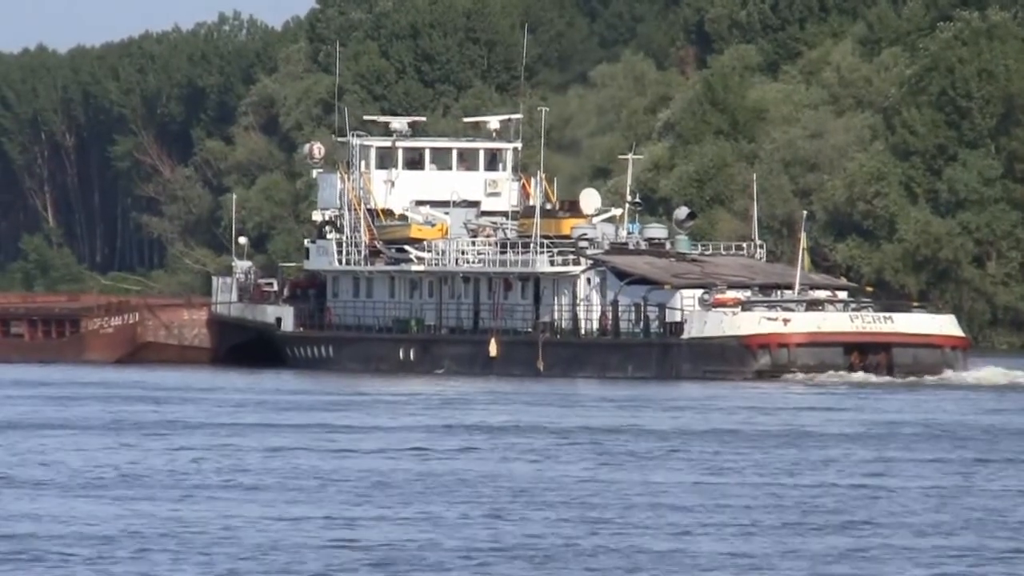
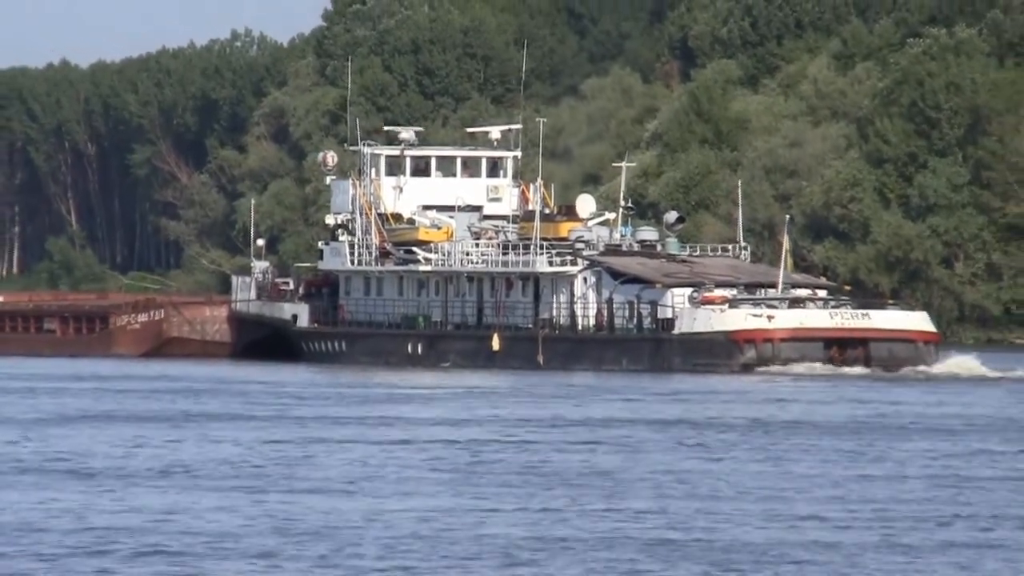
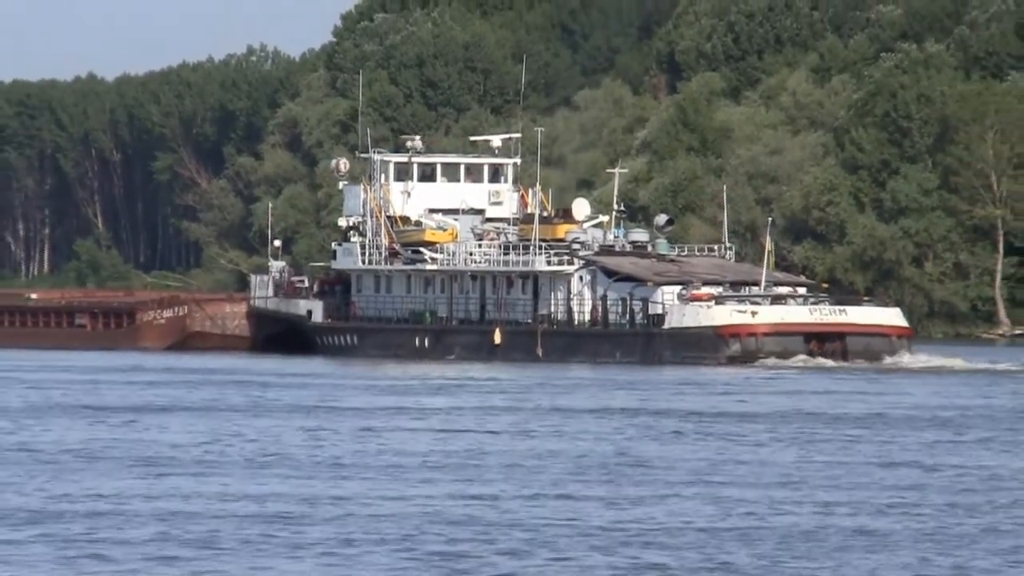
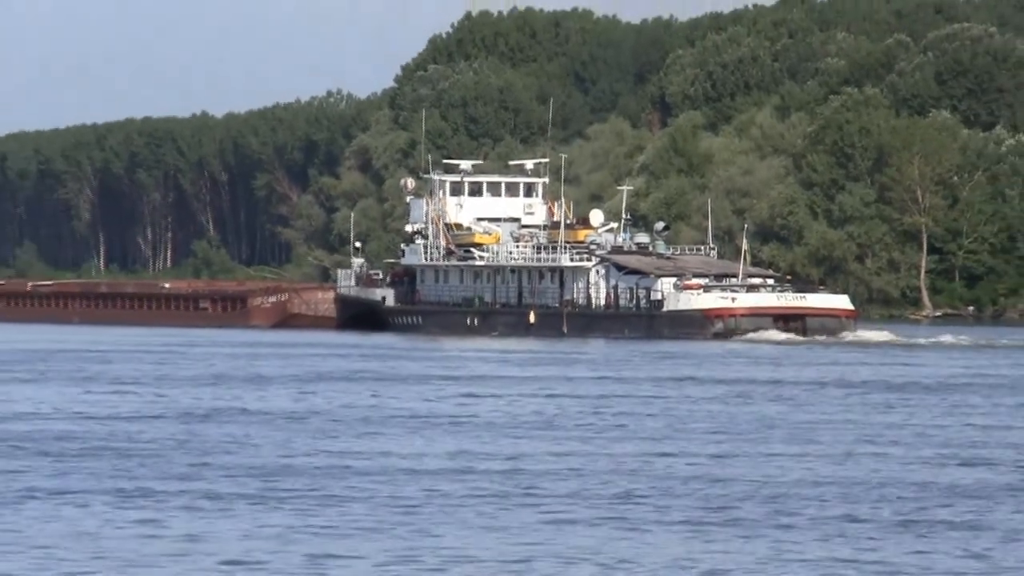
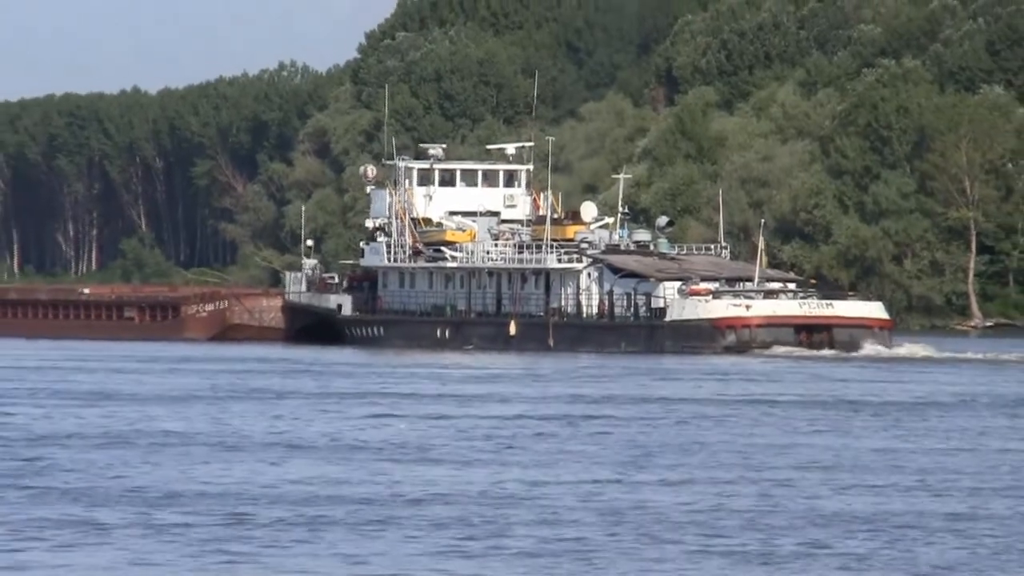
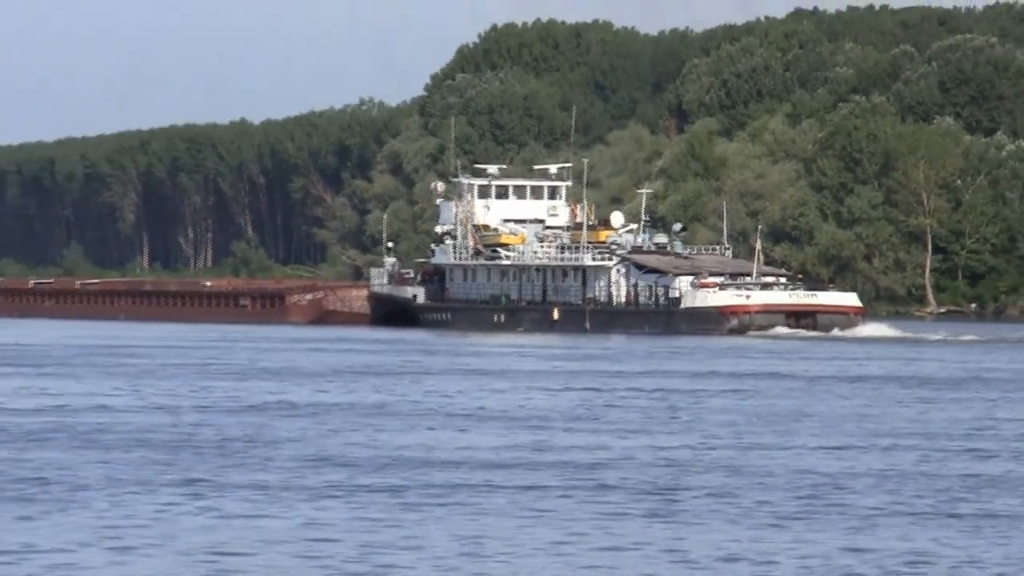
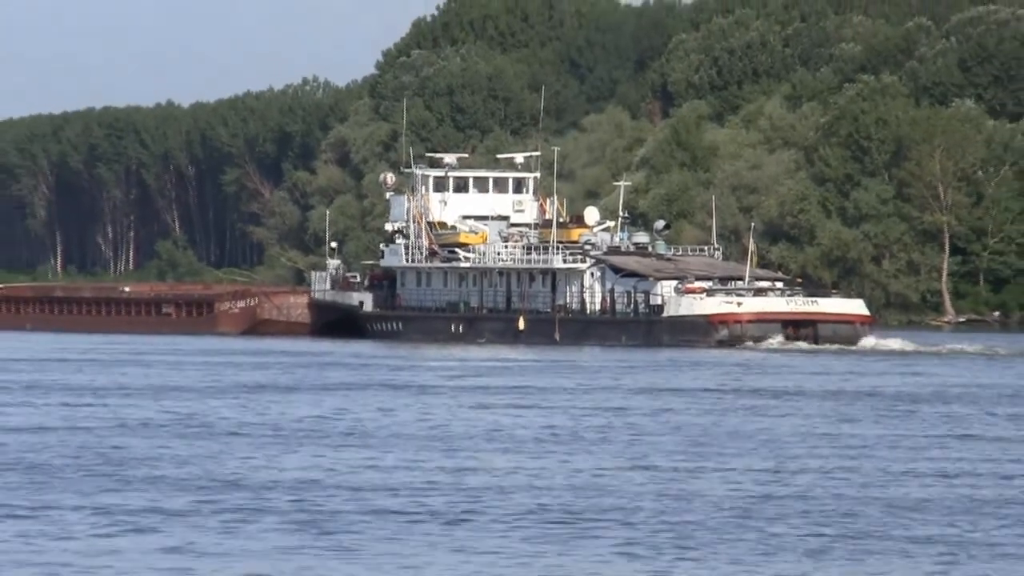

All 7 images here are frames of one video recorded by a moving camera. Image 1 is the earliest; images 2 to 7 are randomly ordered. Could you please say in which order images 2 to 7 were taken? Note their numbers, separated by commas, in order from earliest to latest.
2, 3, 5, 7, 4, 6
